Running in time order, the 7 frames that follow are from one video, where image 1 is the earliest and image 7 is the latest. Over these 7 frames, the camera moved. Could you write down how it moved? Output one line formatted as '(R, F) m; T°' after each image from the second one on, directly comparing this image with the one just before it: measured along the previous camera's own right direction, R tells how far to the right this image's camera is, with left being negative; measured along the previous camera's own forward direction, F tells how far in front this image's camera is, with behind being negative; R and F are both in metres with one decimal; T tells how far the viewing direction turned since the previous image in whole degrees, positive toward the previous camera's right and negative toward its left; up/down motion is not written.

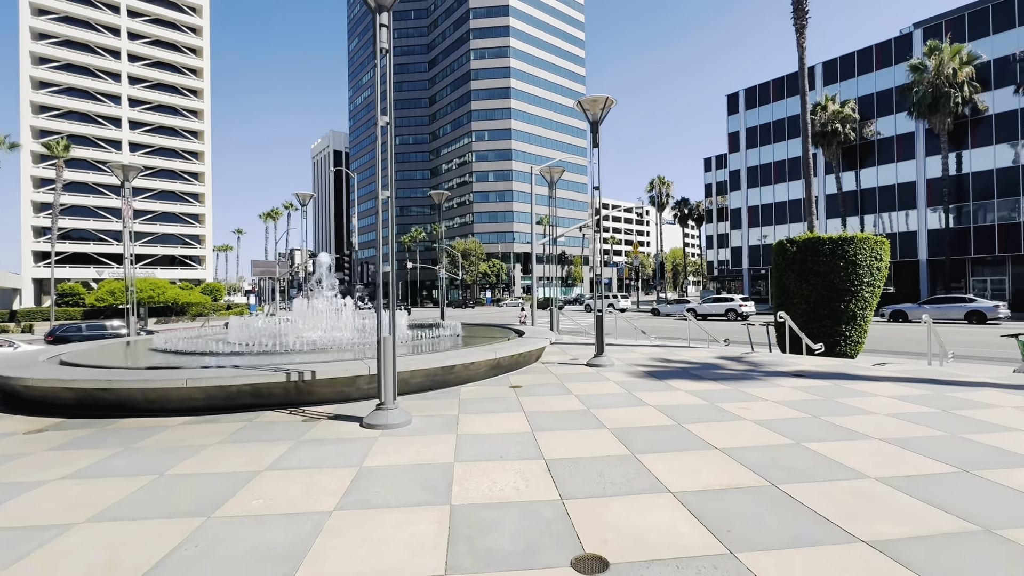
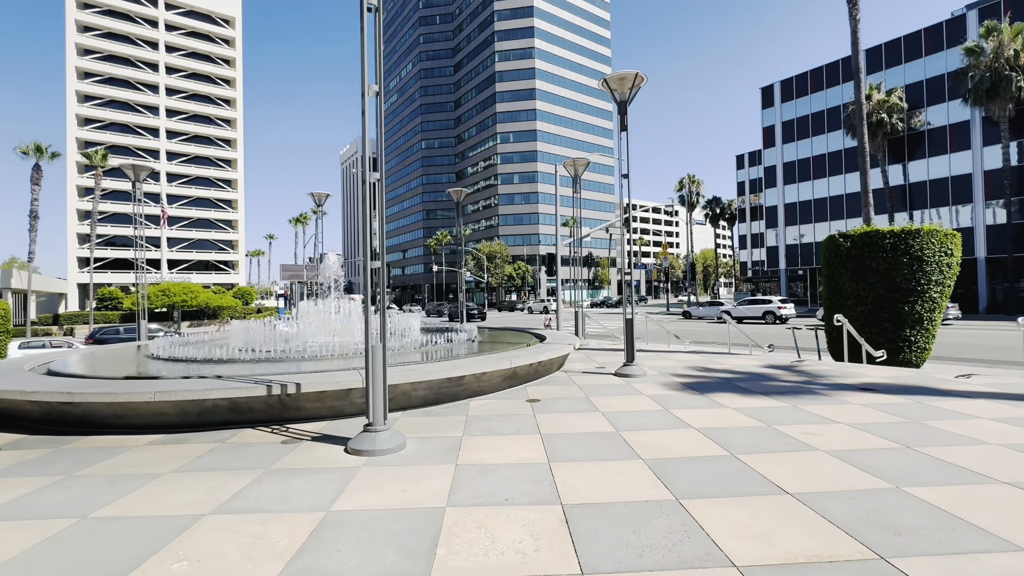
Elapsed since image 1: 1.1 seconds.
(+0.2, +1.2) m; -3°
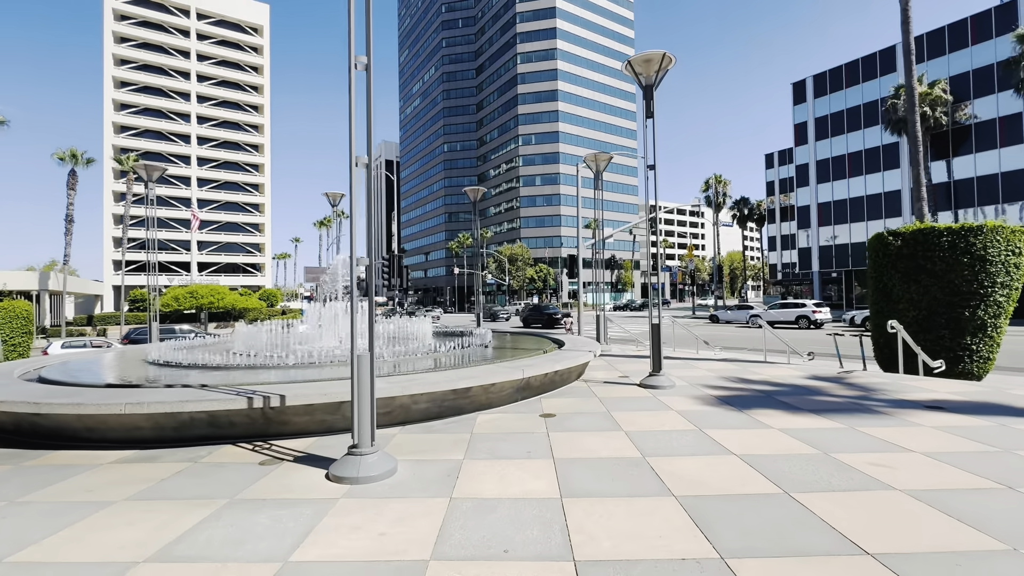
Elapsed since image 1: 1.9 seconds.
(+0.2, +0.8) m; -3°
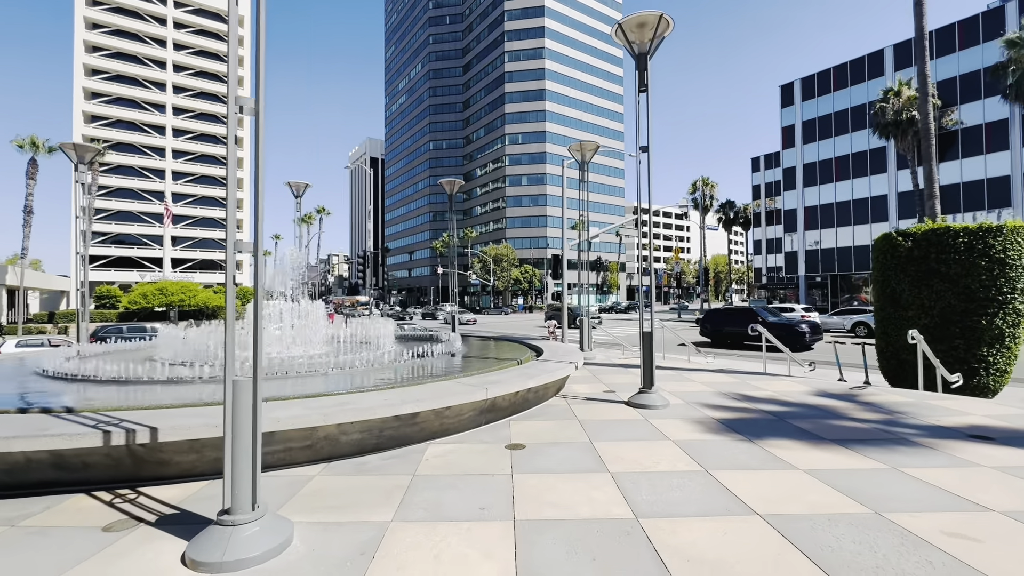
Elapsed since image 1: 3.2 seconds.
(+0.3, +1.5) m; +2°
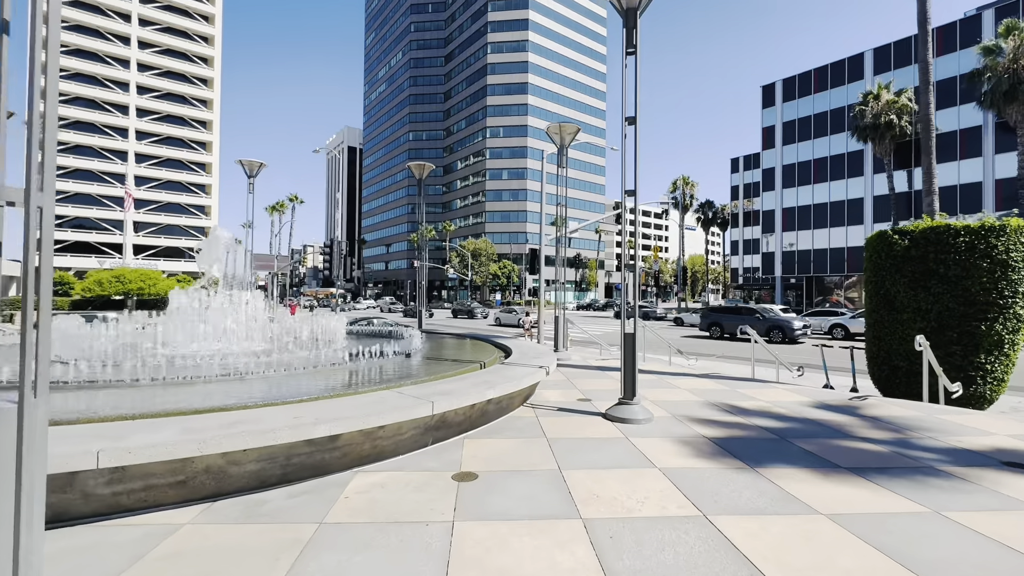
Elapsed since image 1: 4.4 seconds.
(+0.3, +1.2) m; +3°
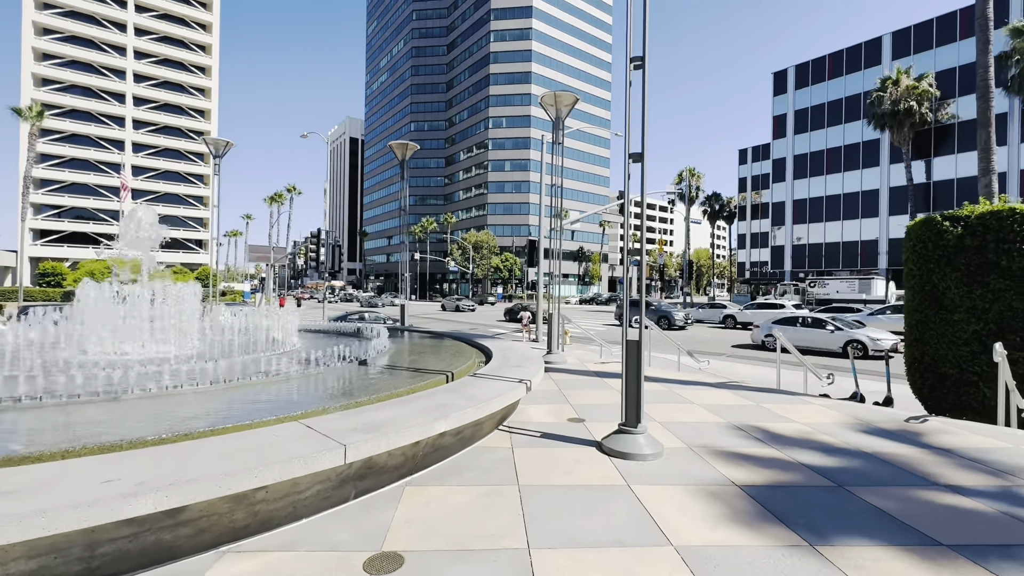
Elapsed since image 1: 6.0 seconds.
(+0.4, +1.6) m; 0°
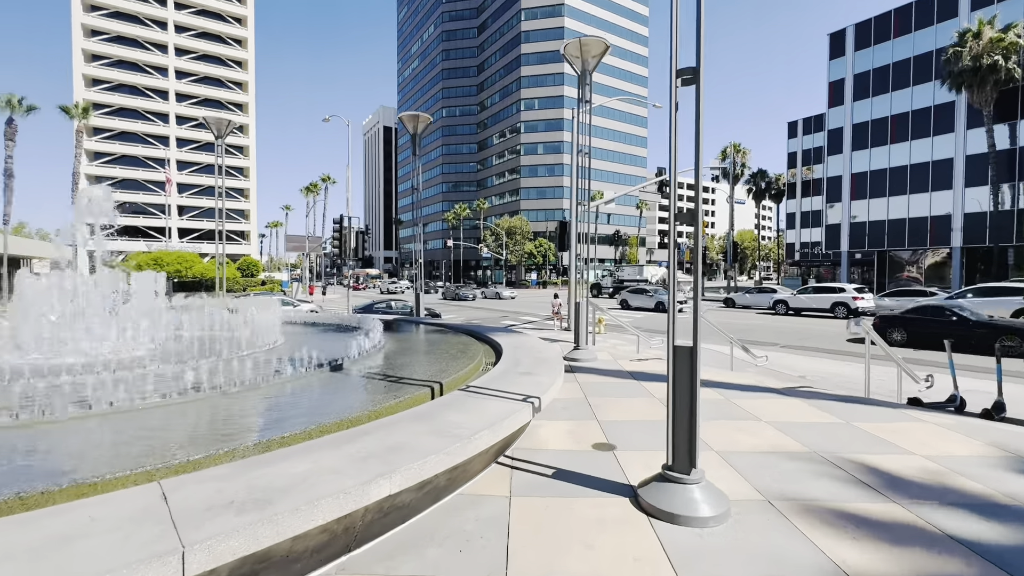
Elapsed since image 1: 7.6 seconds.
(+0.3, +1.6) m; -4°
